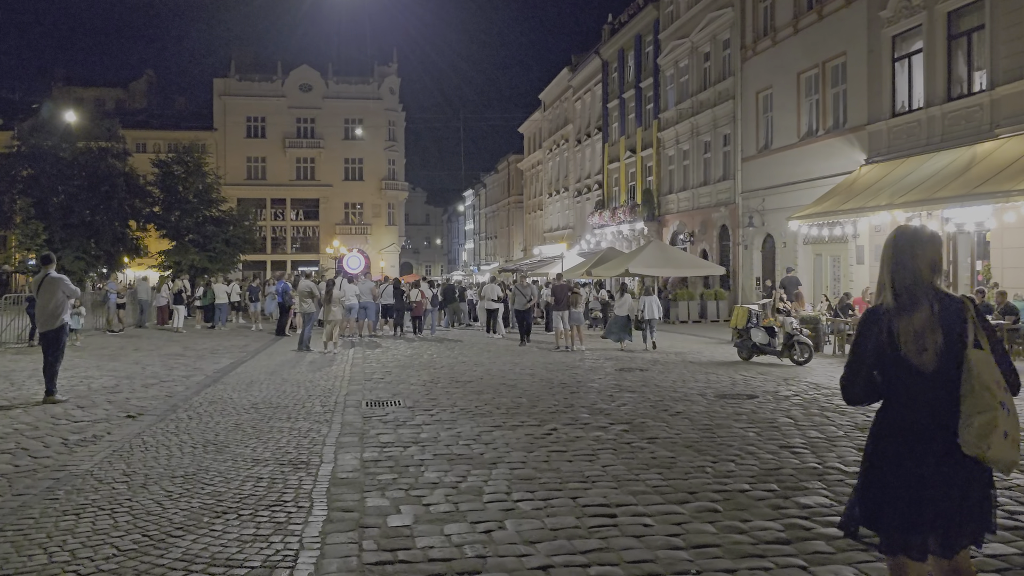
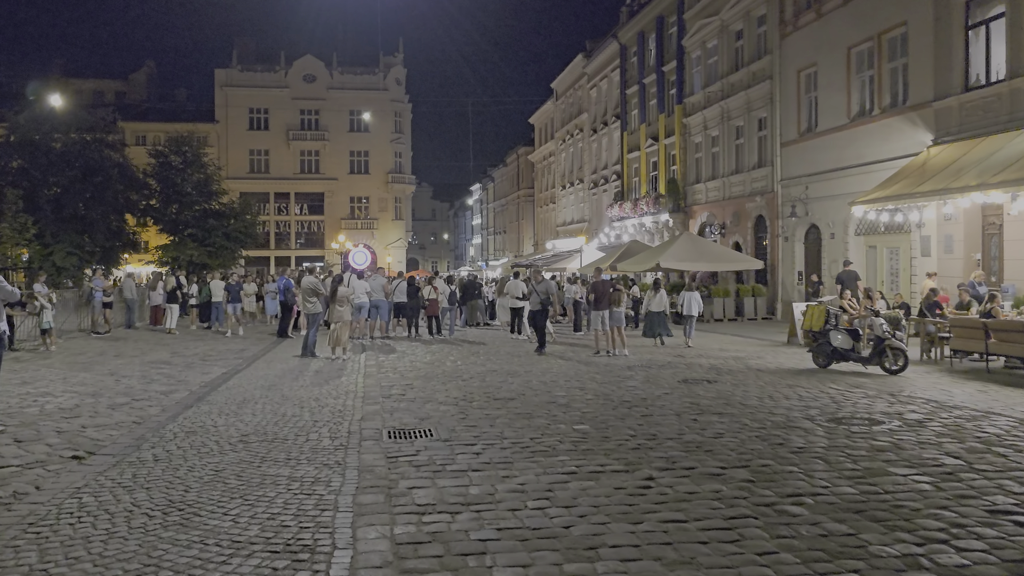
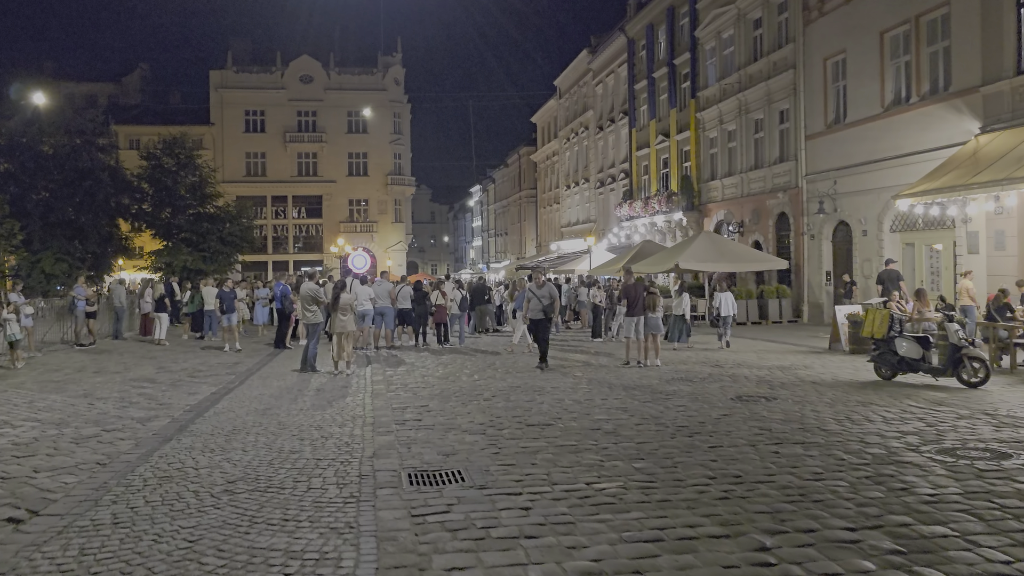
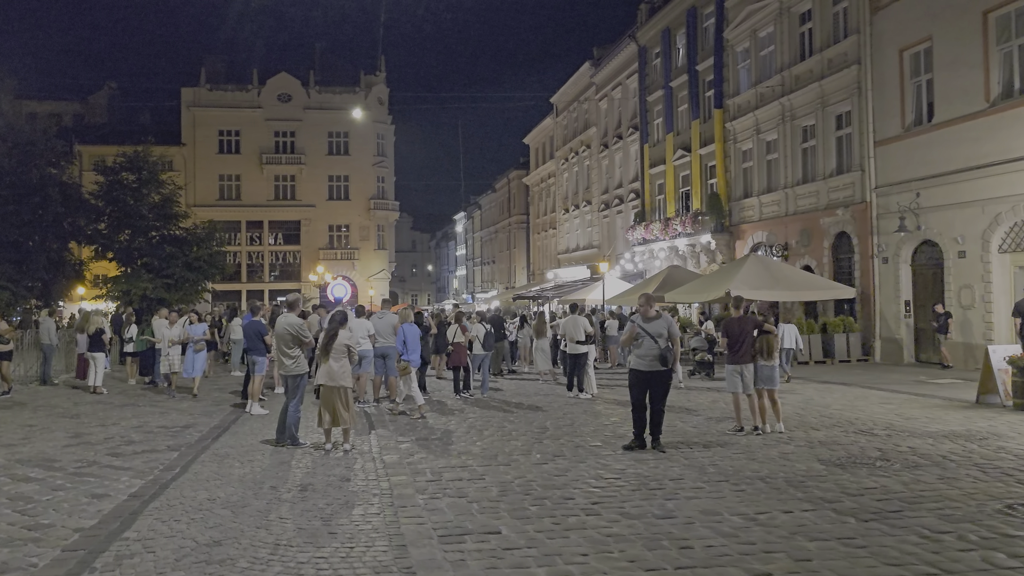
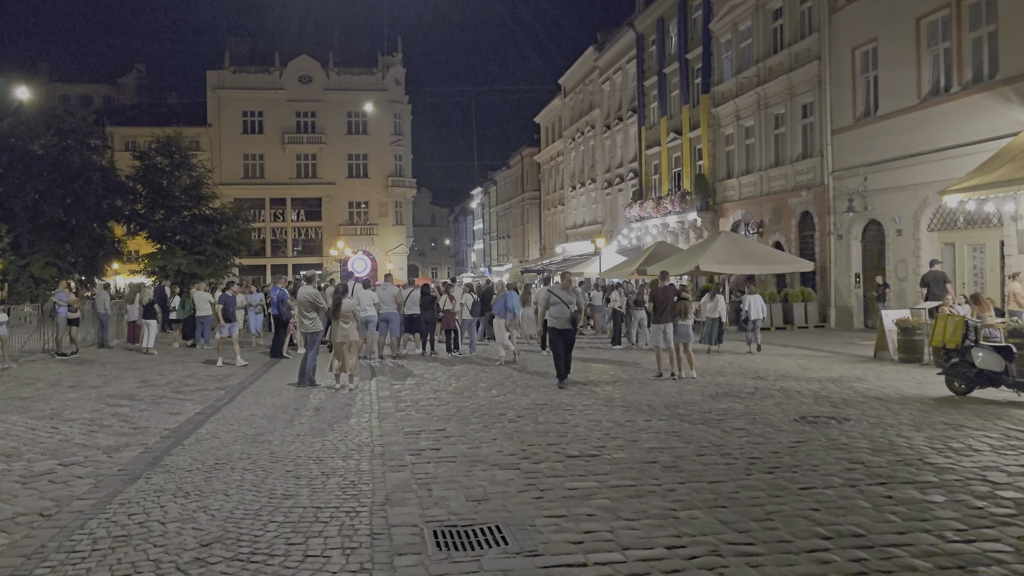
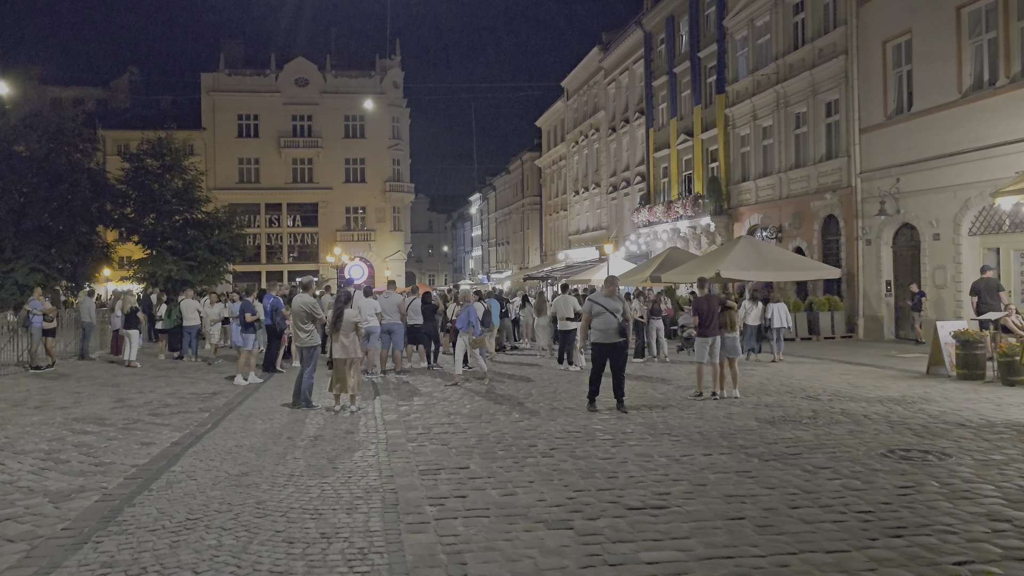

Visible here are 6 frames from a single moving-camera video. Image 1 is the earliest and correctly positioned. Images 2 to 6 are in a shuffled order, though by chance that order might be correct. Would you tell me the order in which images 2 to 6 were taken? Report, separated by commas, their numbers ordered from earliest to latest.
2, 3, 5, 6, 4
